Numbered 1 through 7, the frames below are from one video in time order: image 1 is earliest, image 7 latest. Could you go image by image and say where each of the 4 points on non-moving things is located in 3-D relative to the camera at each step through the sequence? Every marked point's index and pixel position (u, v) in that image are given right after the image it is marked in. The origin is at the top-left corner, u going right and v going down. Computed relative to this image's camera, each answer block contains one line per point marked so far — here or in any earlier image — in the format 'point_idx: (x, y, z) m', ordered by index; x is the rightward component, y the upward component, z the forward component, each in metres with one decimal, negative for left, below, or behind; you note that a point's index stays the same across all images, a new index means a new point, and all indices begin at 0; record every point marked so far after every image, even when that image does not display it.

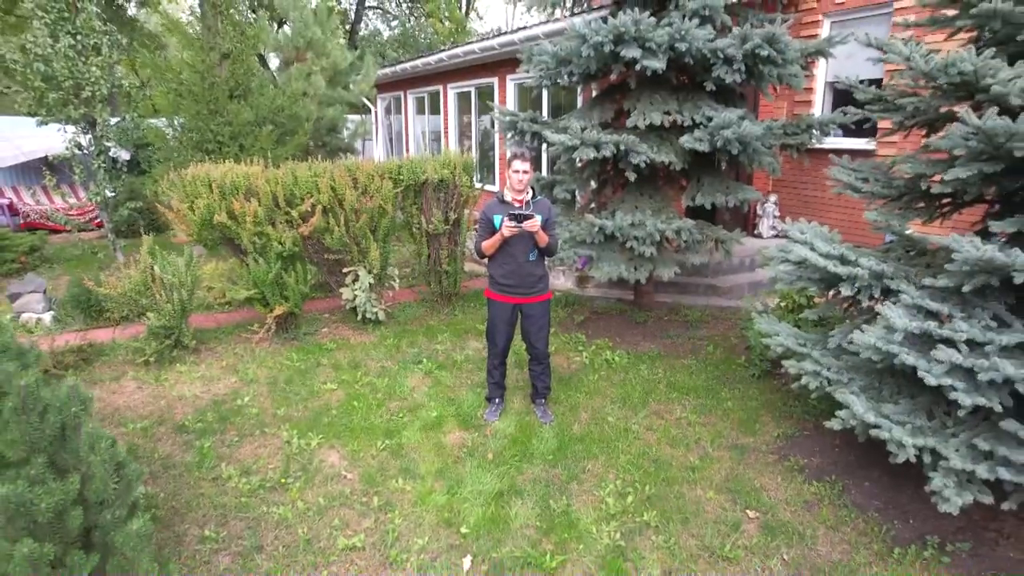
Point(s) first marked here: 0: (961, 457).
0: (+1.6, -0.6, +2.4) m
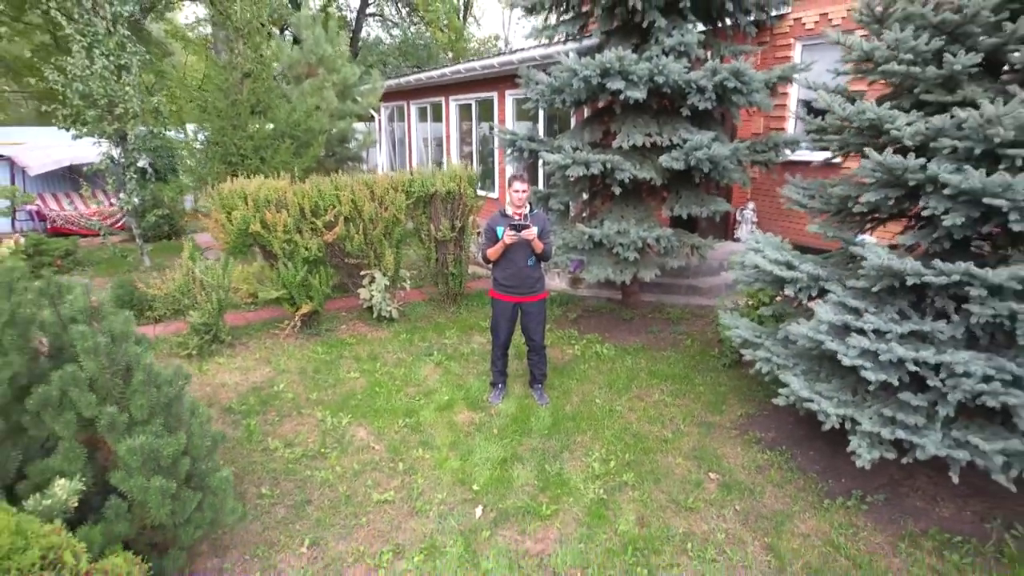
0: (+1.6, -0.6, +3.1) m
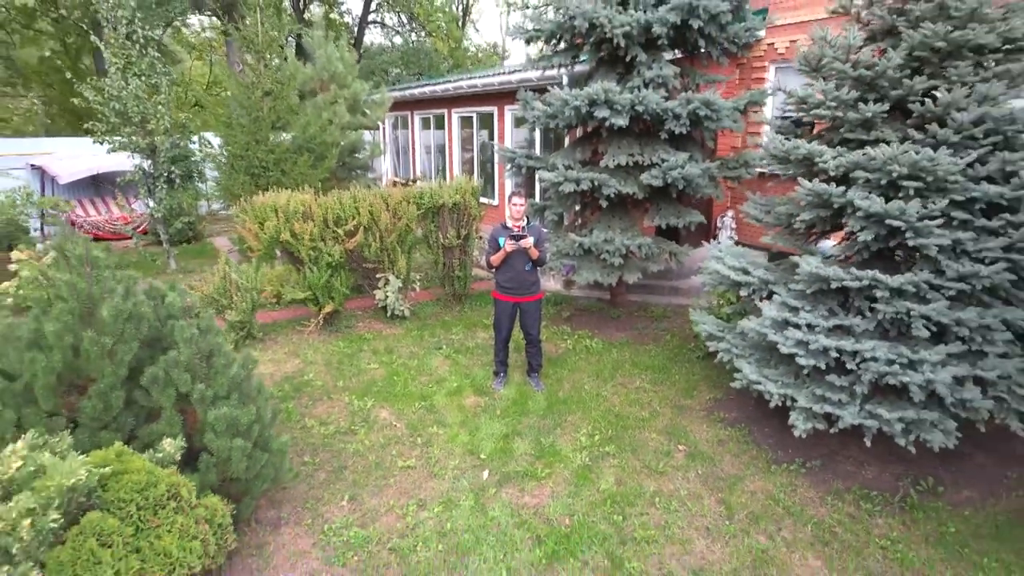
0: (+1.6, -0.6, +3.8) m
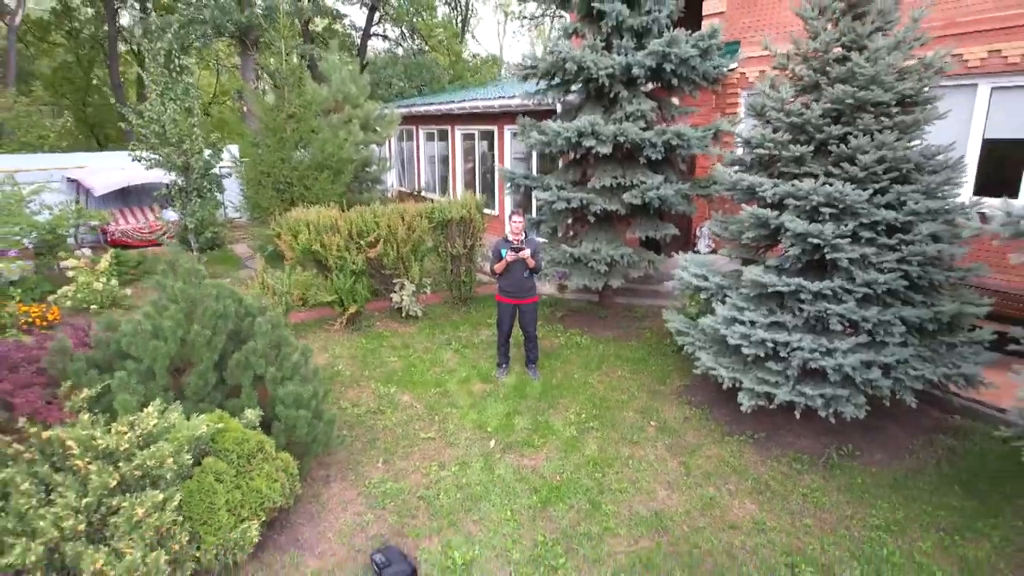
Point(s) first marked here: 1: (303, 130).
0: (+1.6, -0.6, +4.7) m
1: (-2.9, +2.2, +9.8) m
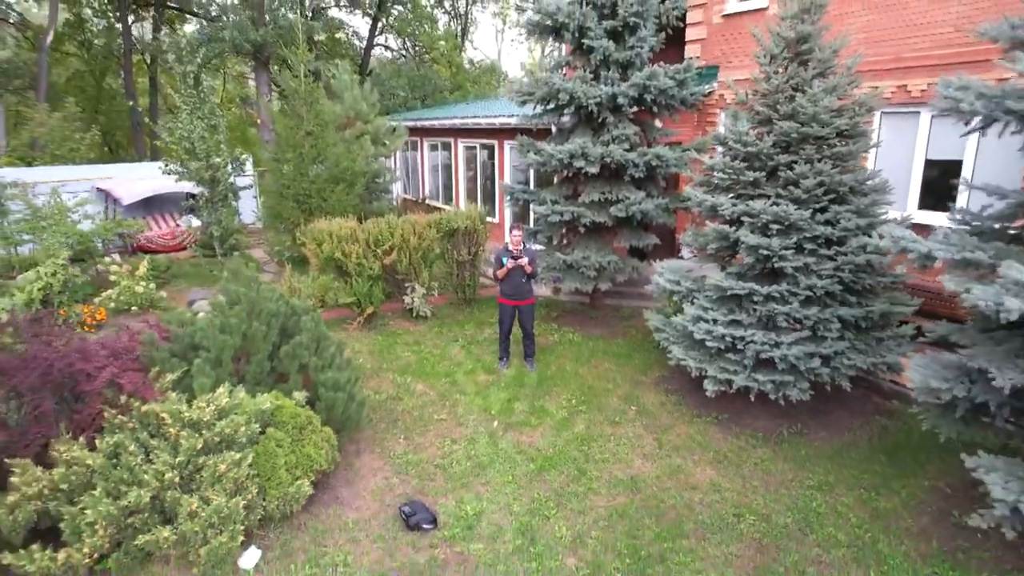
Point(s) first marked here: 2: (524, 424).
0: (+1.6, -0.6, +5.6) m
1: (-2.9, +2.2, +10.6) m
2: (+0.1, -1.1, +5.9) m
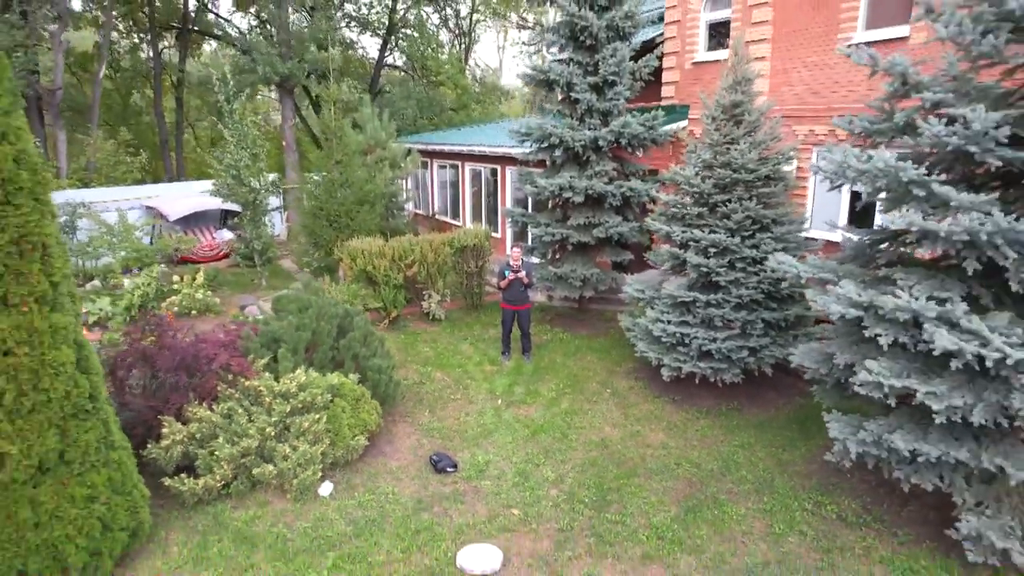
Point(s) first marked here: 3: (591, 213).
0: (+1.6, -0.7, +7.2) m
1: (-2.9, +2.0, +12.3) m
2: (+0.1, -1.2, +7.5) m
3: (+1.1, +1.0, +9.4) m
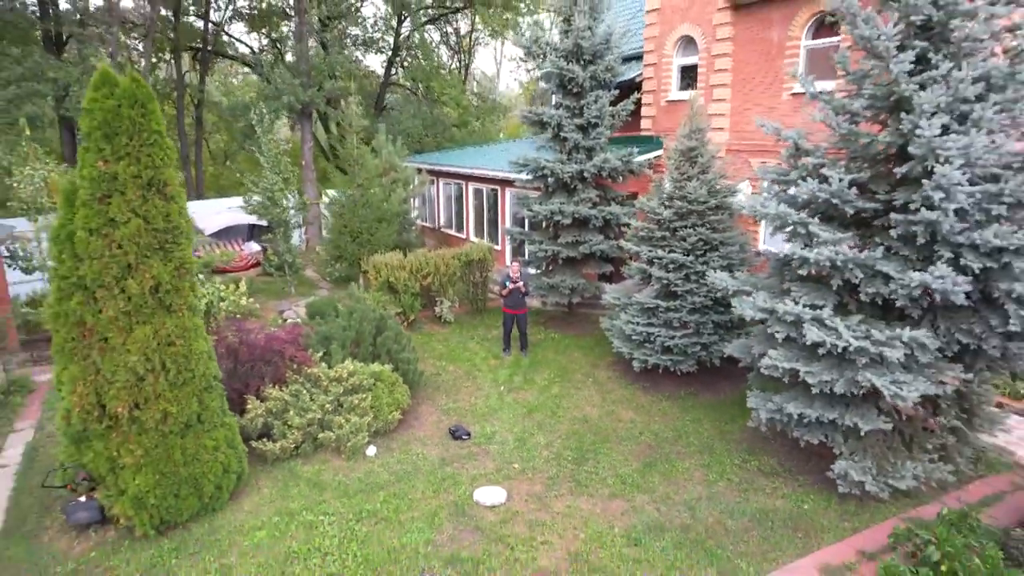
0: (+1.6, -0.8, +9.0) m
1: (-2.9, +1.9, +14.0) m
2: (+0.1, -1.3, +9.3) m
3: (+1.0, +0.9, +11.1) m
